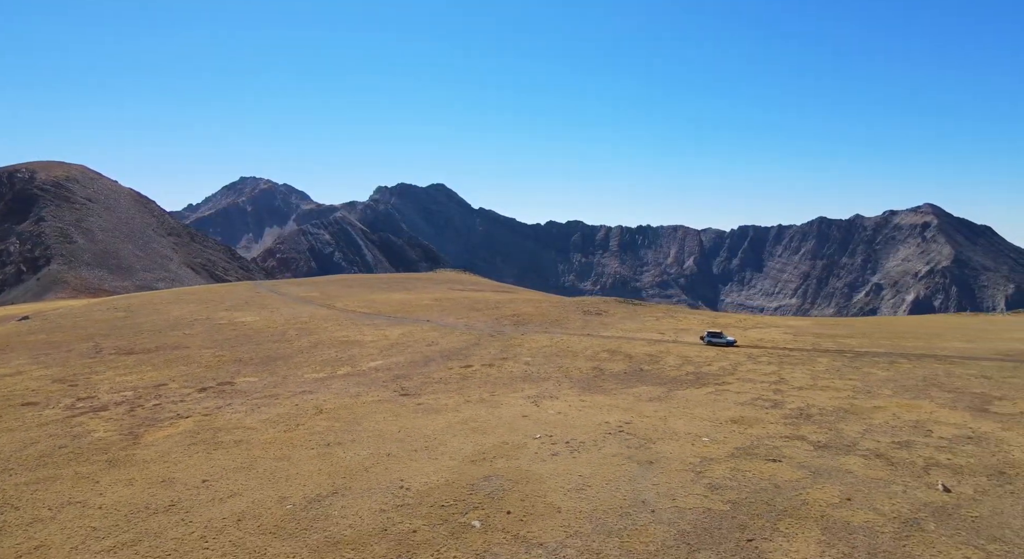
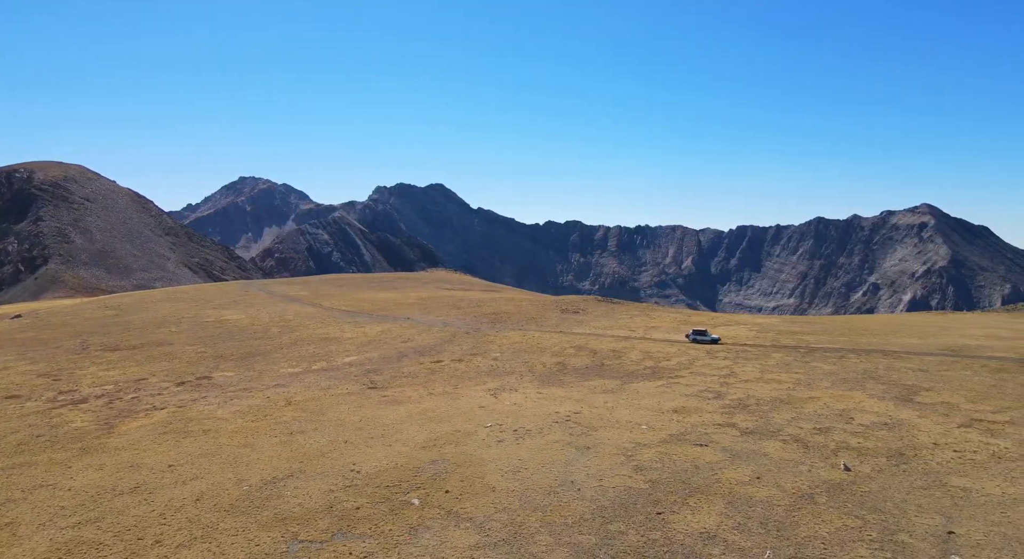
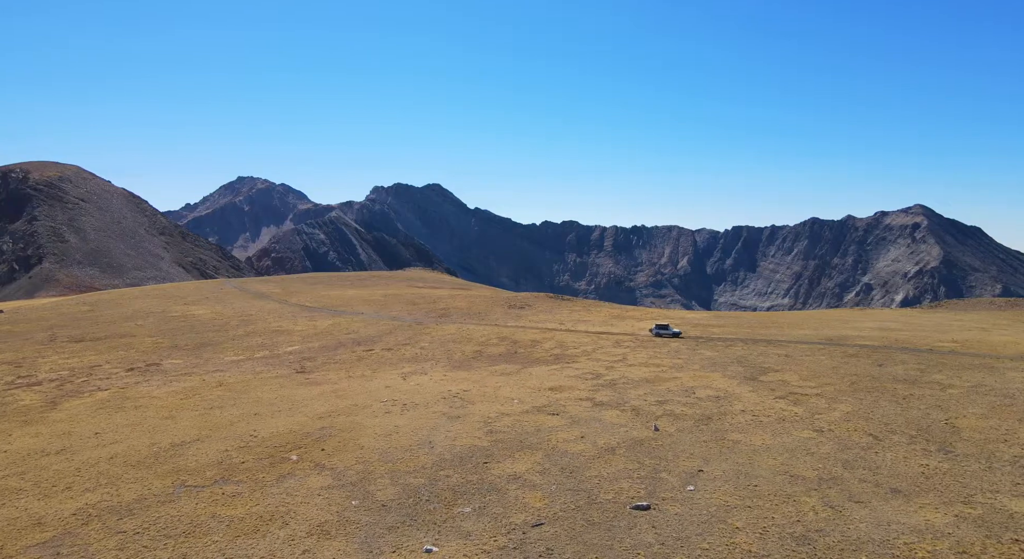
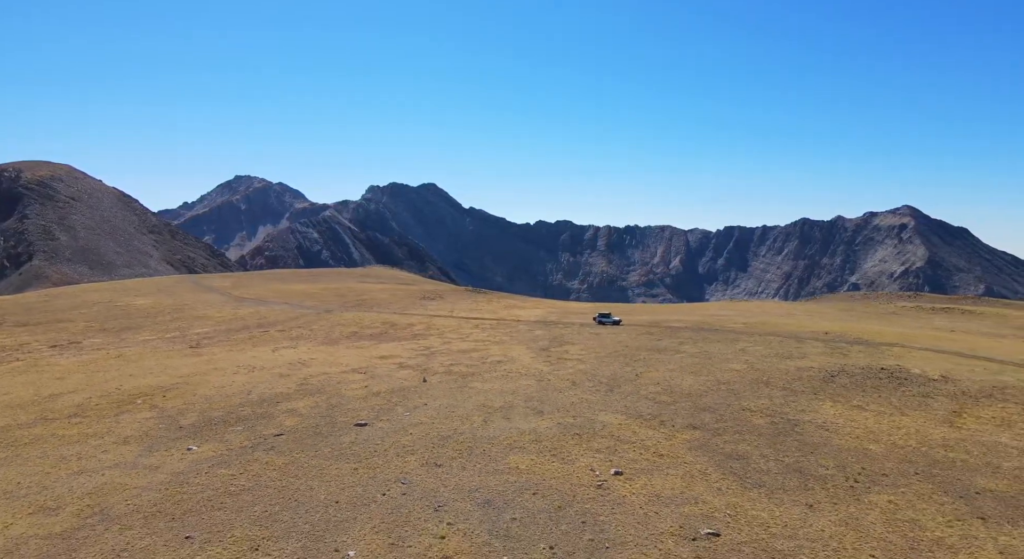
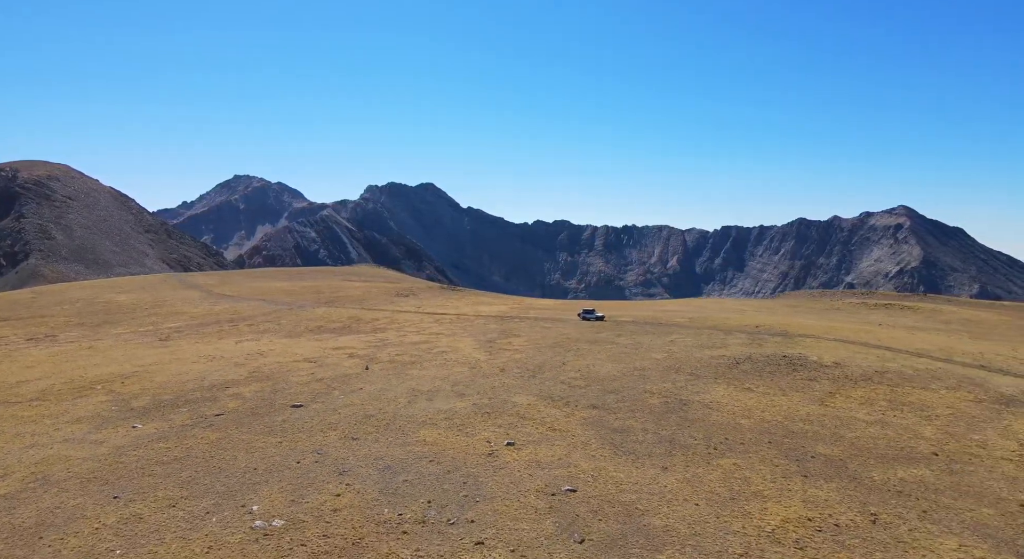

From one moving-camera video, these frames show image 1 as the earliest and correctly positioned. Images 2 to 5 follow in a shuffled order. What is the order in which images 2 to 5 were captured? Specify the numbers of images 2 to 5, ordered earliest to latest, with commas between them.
2, 3, 4, 5
